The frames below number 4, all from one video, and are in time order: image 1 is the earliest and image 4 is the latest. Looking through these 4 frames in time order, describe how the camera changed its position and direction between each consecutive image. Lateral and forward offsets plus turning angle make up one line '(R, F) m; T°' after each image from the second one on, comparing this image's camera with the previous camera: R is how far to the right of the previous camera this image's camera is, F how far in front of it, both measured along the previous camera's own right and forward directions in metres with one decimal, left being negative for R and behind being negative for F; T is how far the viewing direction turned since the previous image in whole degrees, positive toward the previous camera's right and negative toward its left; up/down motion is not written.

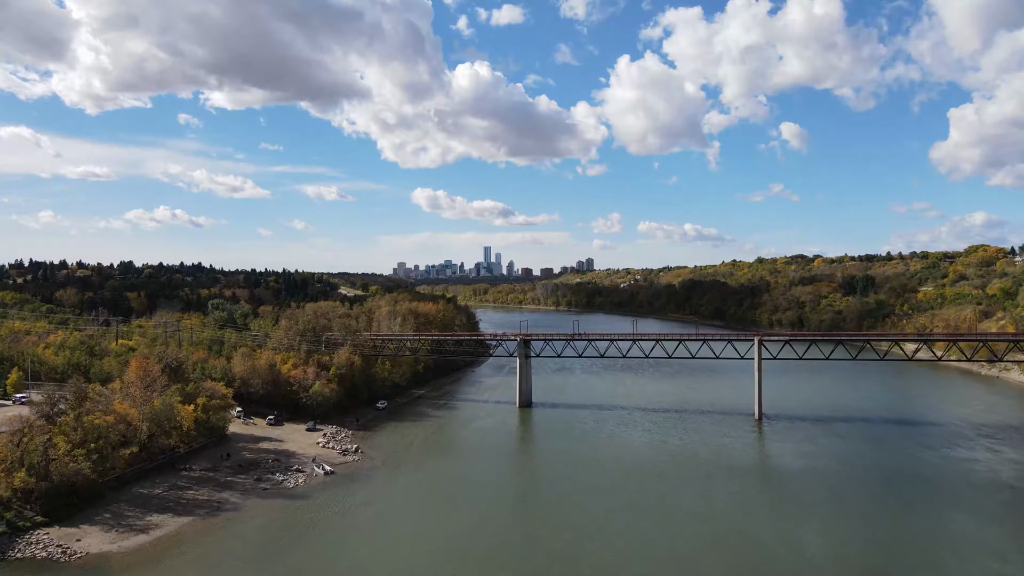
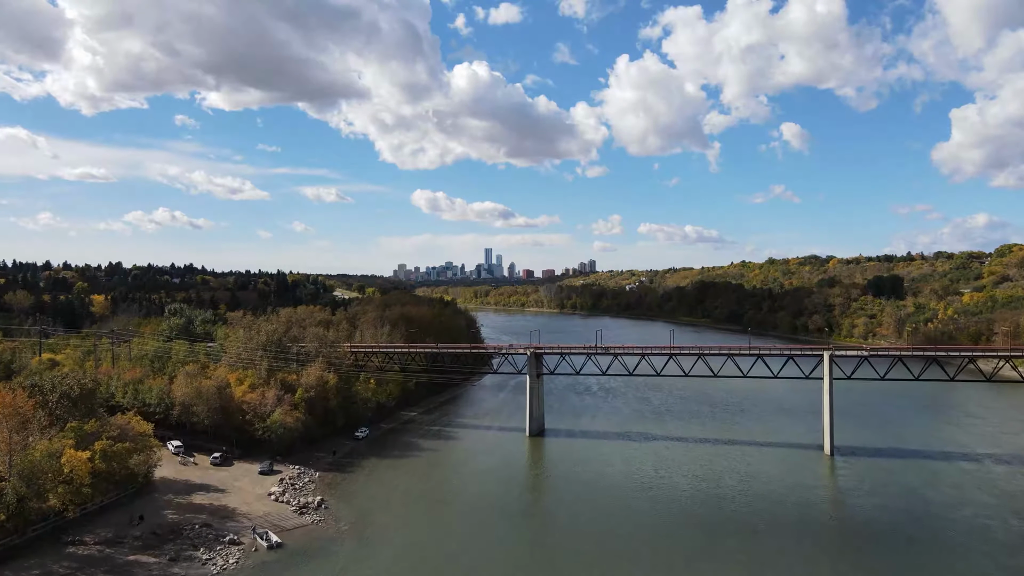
(-0.5, +10.6) m; 0°
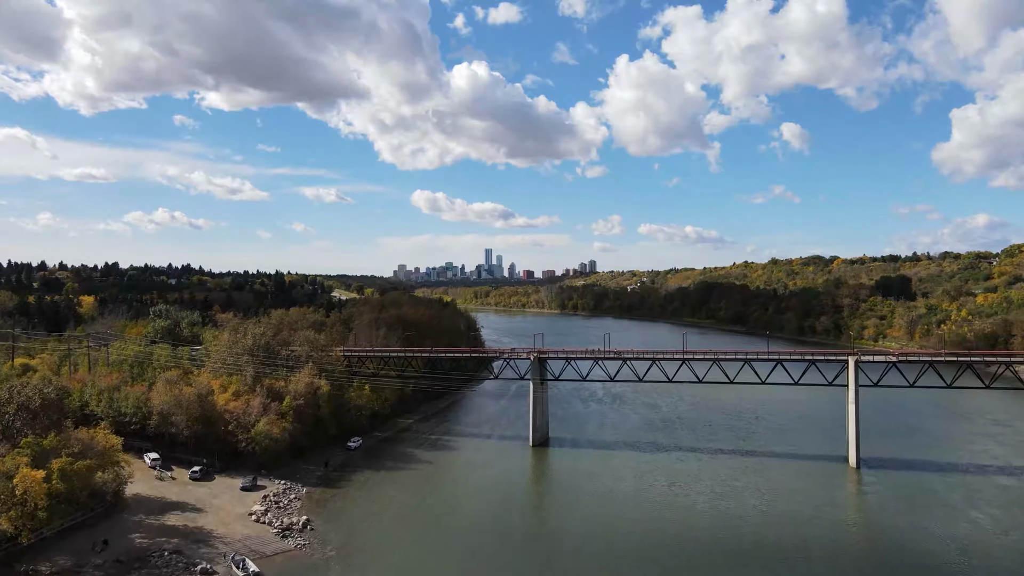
(-0.1, +2.9) m; 0°
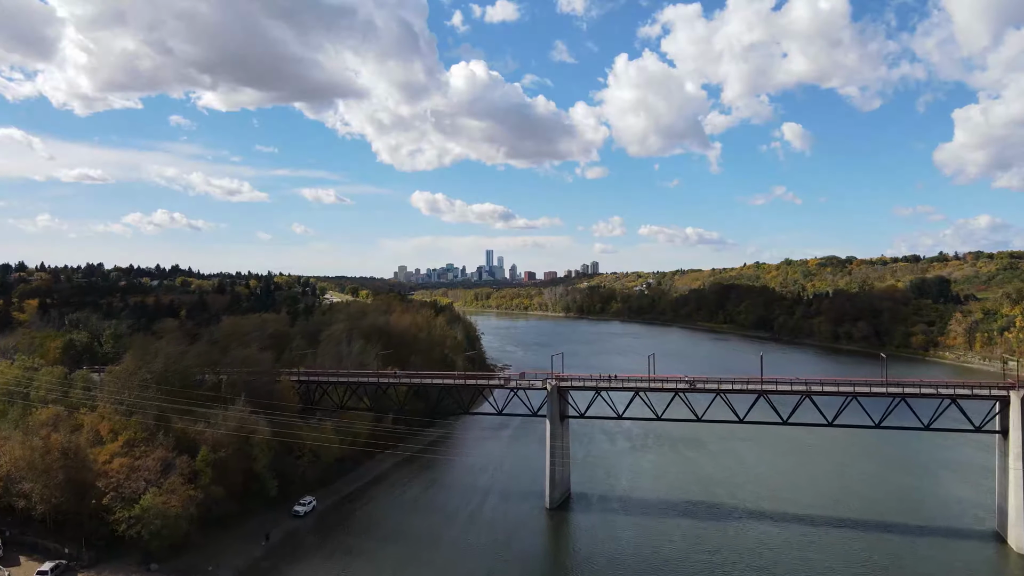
(-0.3, +12.4) m; 0°
